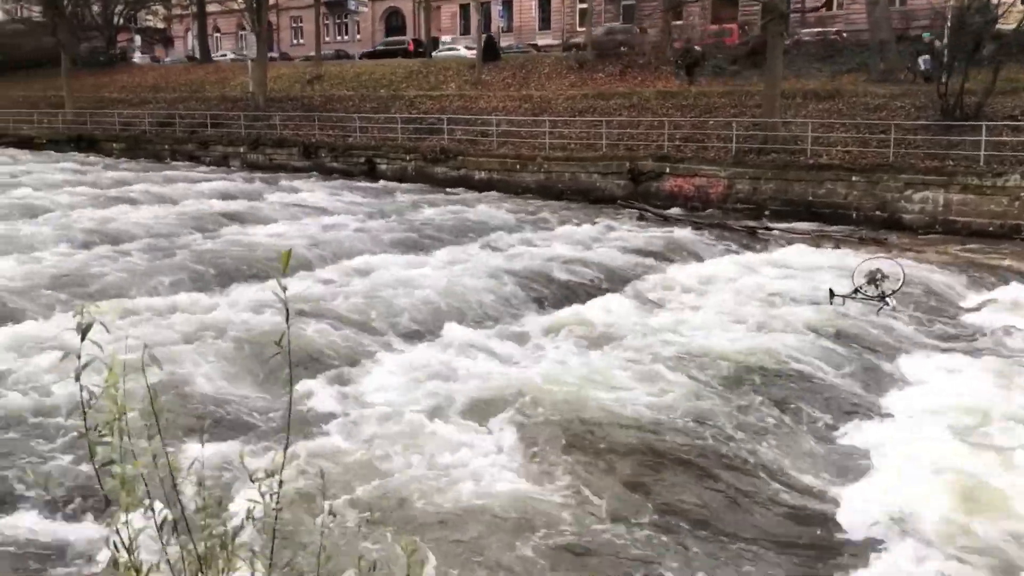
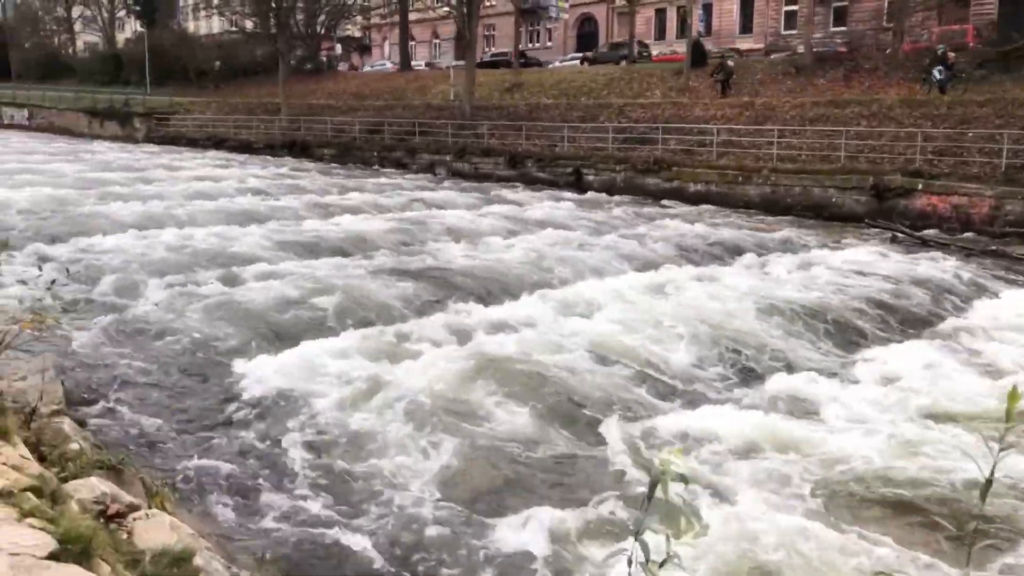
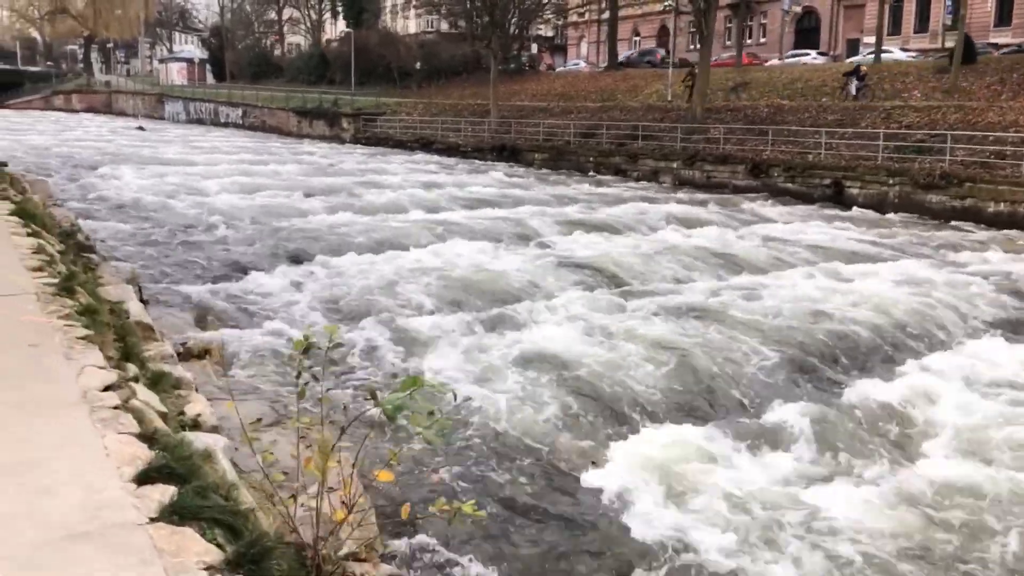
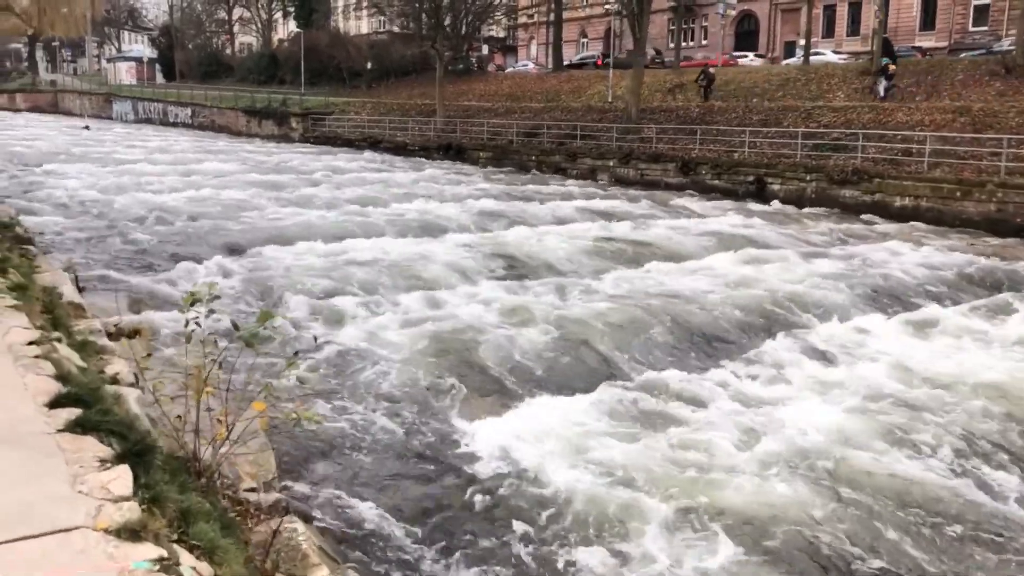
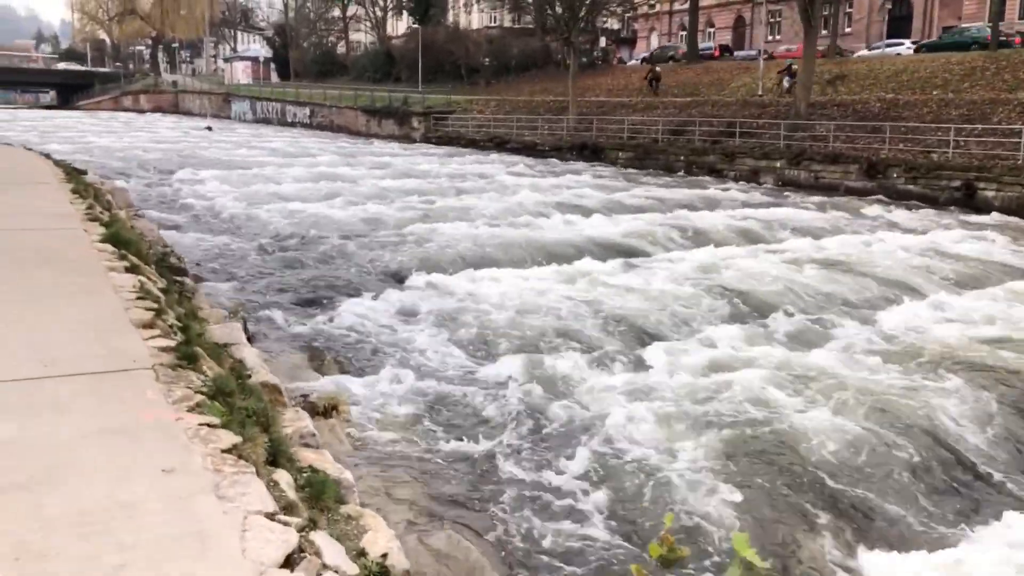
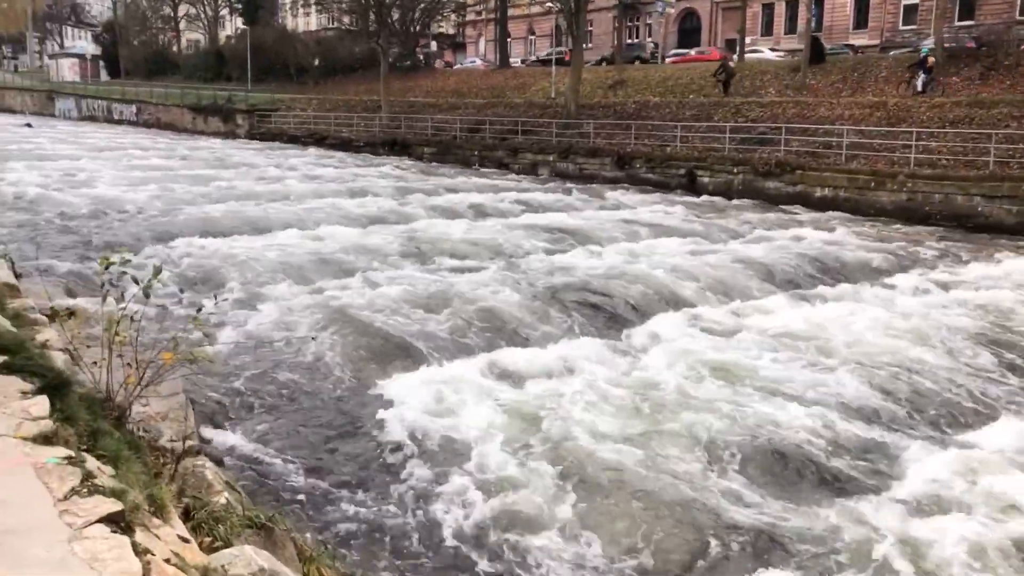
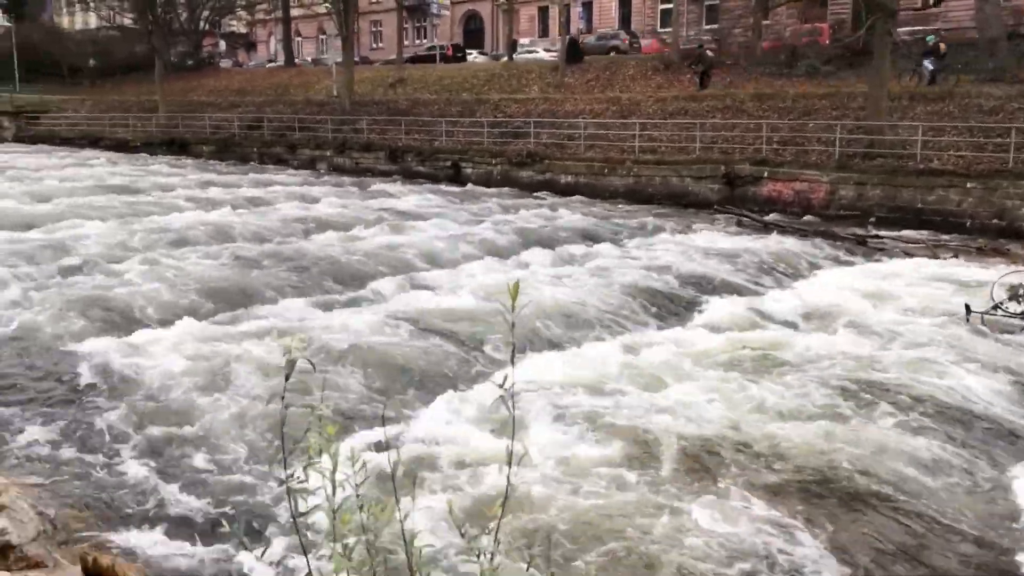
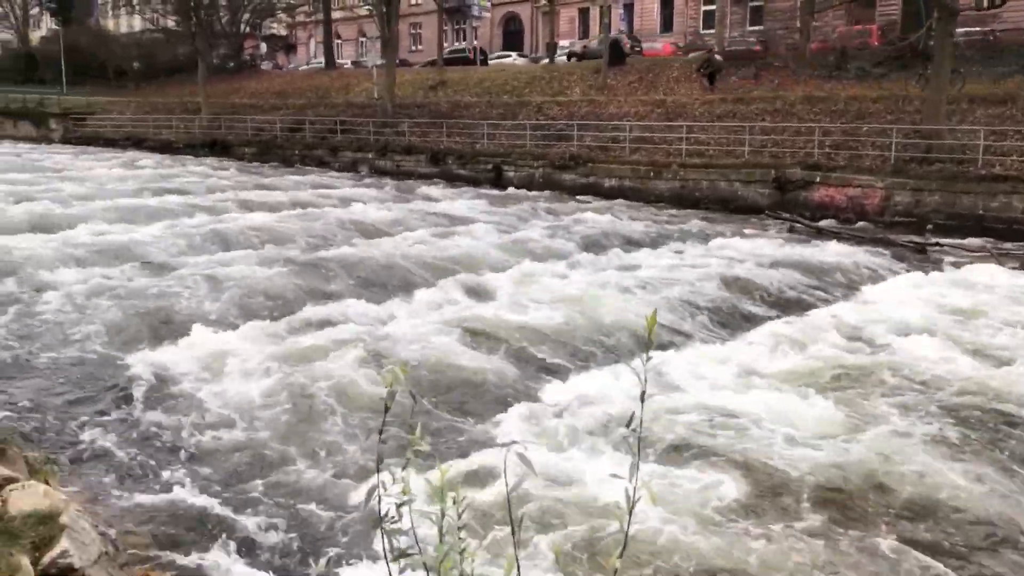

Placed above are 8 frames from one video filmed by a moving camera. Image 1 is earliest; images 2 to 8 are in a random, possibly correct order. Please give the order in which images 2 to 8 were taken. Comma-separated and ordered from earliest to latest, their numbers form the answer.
7, 8, 2, 6, 4, 3, 5
